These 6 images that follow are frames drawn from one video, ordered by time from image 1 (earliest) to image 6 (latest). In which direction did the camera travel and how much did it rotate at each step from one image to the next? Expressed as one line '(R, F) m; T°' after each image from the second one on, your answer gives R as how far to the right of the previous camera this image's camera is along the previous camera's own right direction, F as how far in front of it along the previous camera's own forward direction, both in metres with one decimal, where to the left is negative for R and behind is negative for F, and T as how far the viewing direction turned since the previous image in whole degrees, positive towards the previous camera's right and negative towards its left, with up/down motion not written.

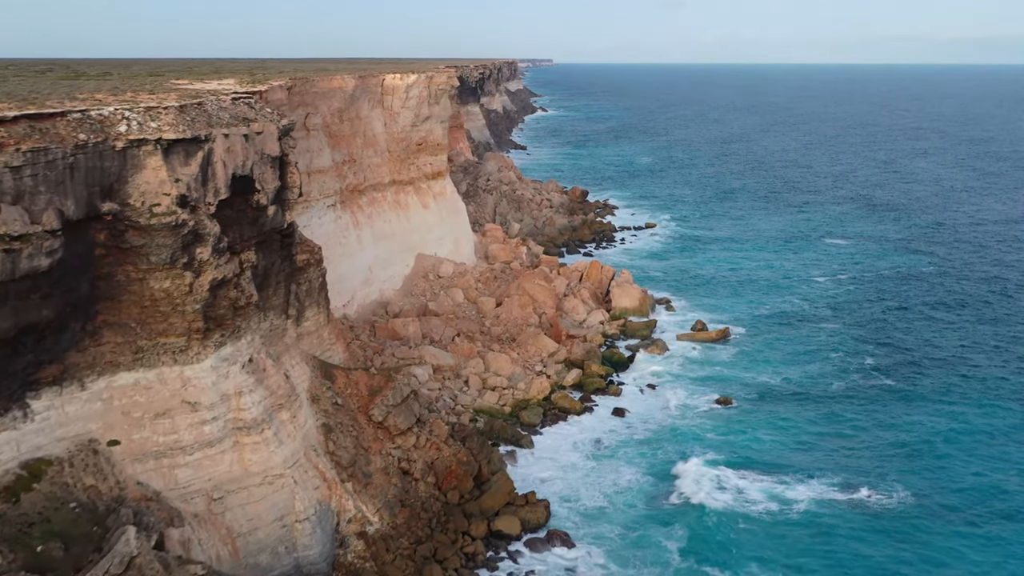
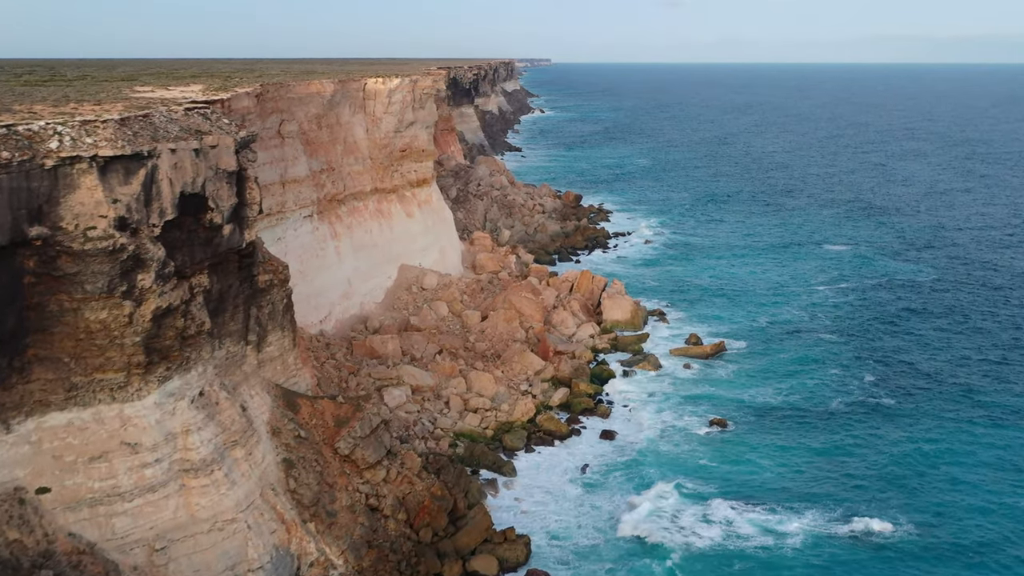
(+0.4, +1.4) m; 0°
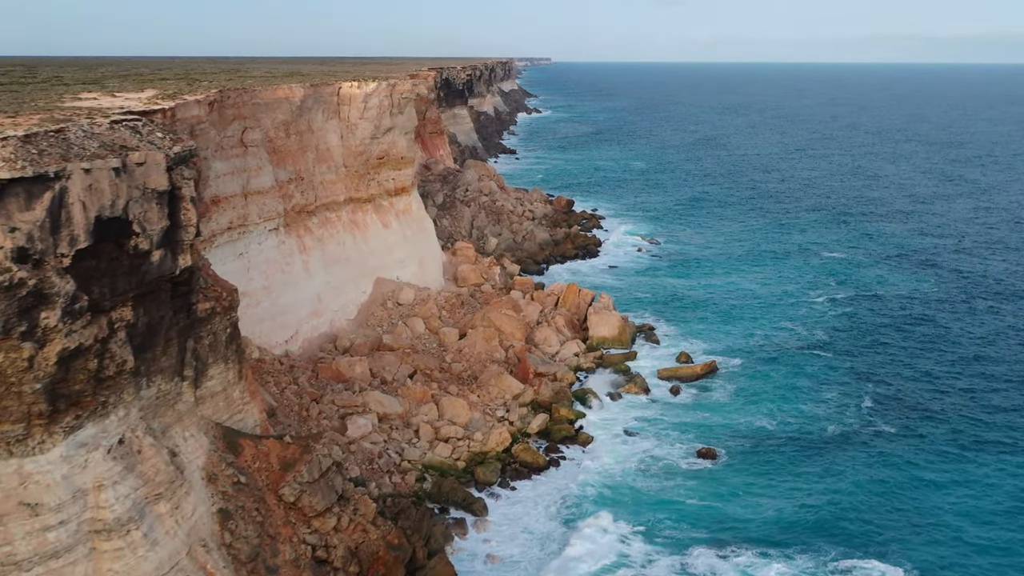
(+0.6, +1.7) m; 0°
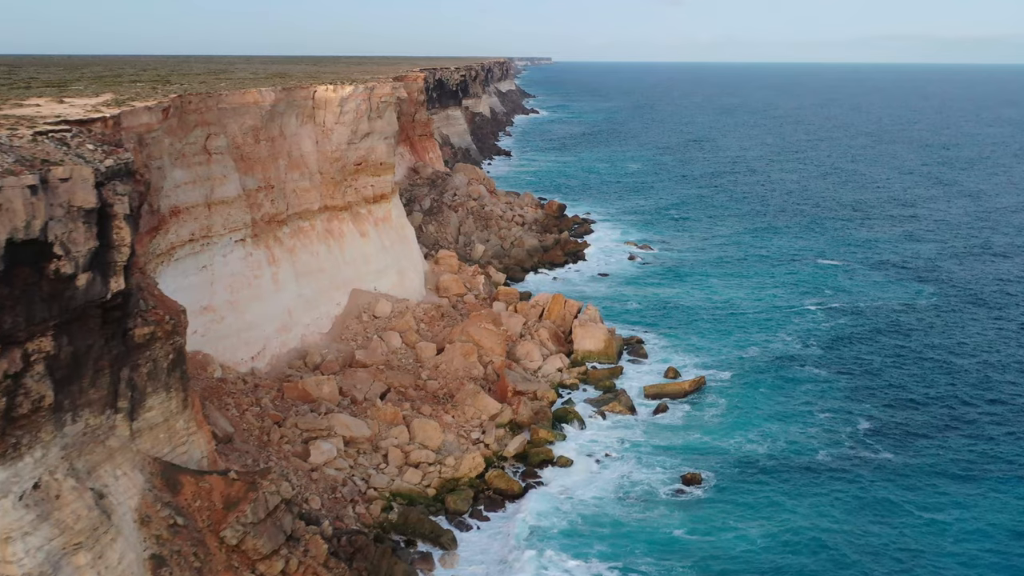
(+0.6, +1.3) m; 0°
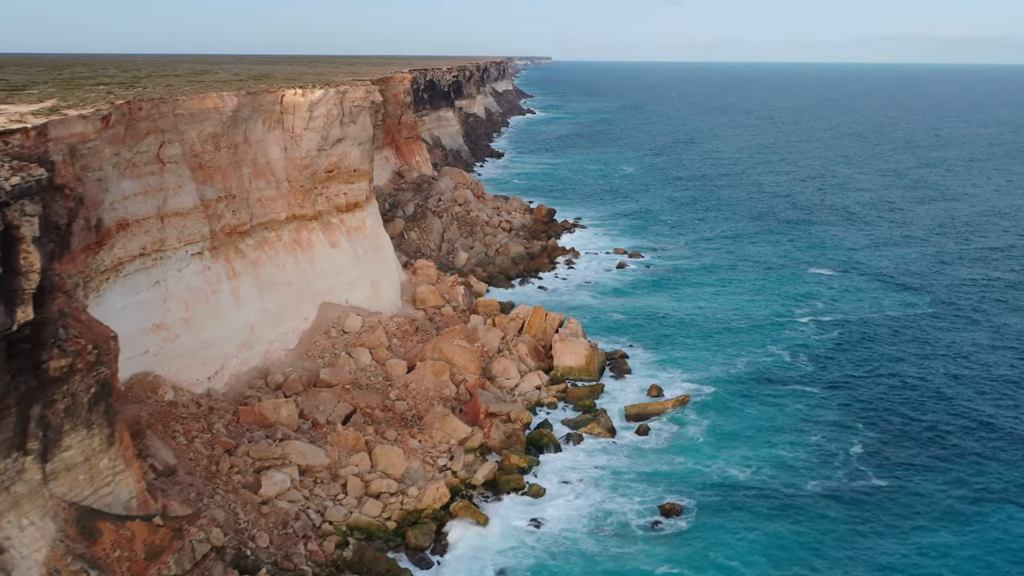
(+0.7, +1.4) m; 0°
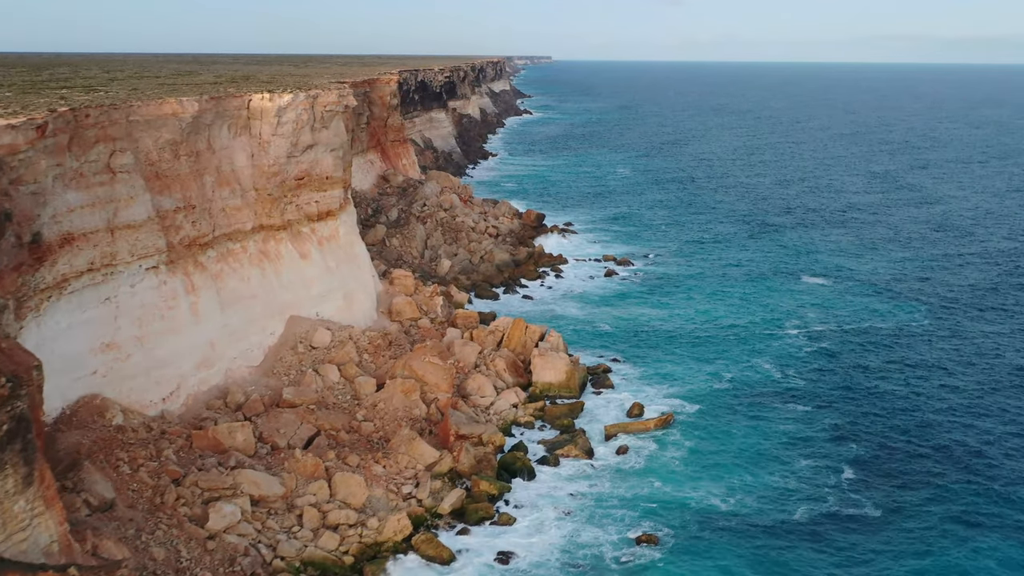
(+0.7, +1.3) m; 0°
